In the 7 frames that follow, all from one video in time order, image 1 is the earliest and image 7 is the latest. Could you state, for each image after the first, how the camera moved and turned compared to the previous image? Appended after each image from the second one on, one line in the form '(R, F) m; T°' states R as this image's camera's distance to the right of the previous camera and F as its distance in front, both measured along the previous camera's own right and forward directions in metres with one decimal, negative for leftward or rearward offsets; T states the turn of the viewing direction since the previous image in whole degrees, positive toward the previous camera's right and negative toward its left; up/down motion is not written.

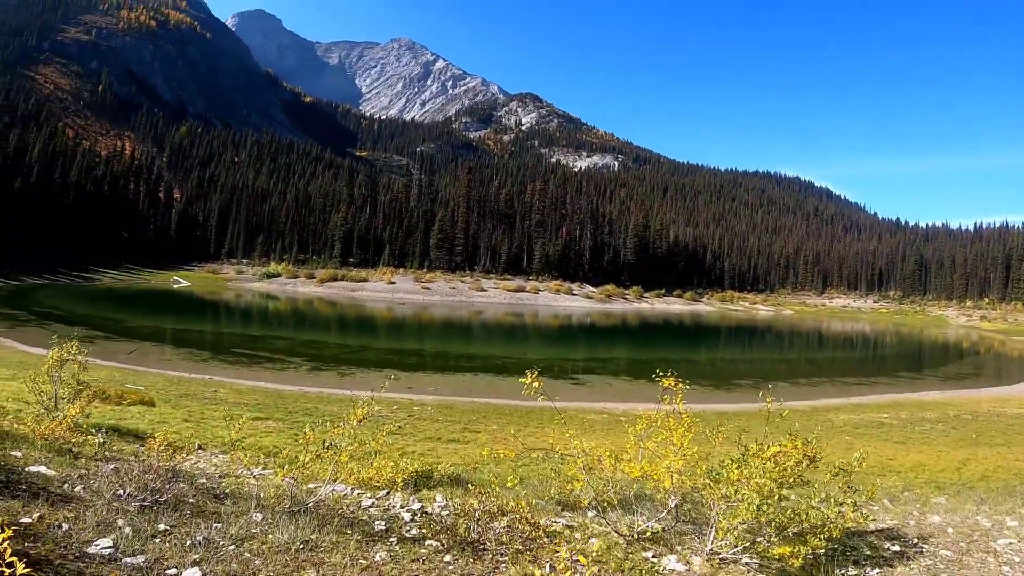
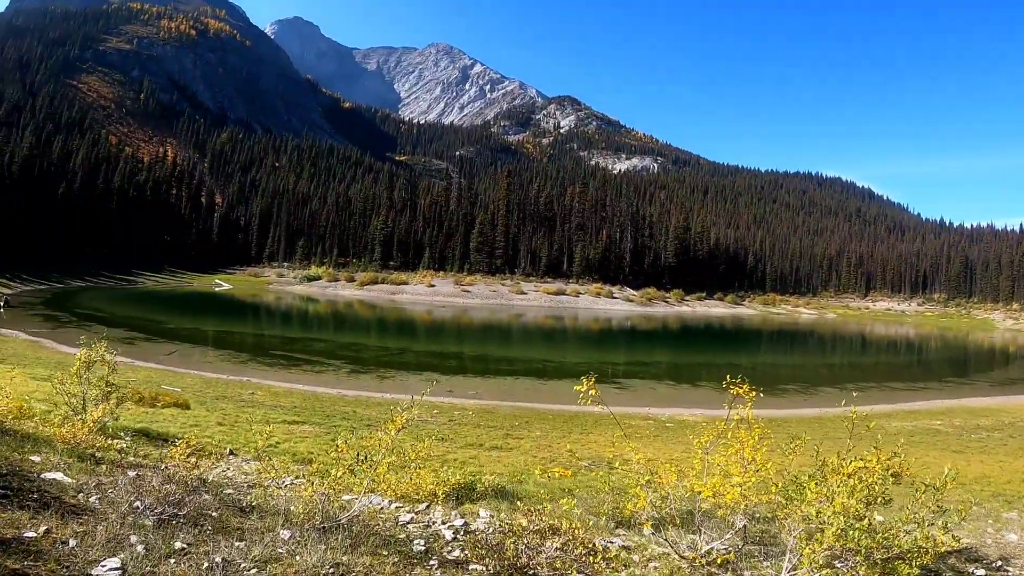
(-0.2, +1.0) m; -4°
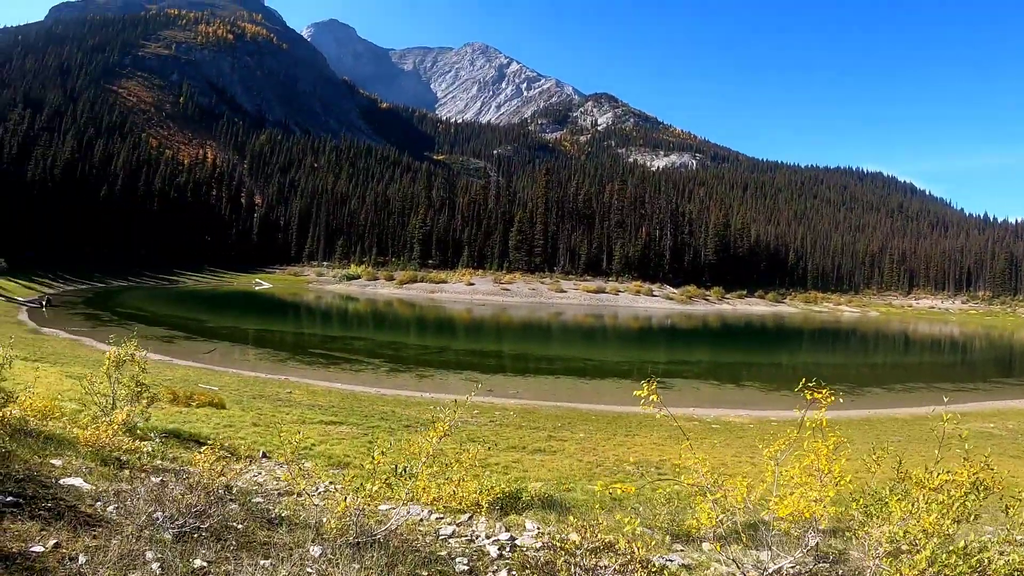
(-0.2, +0.8) m; -4°
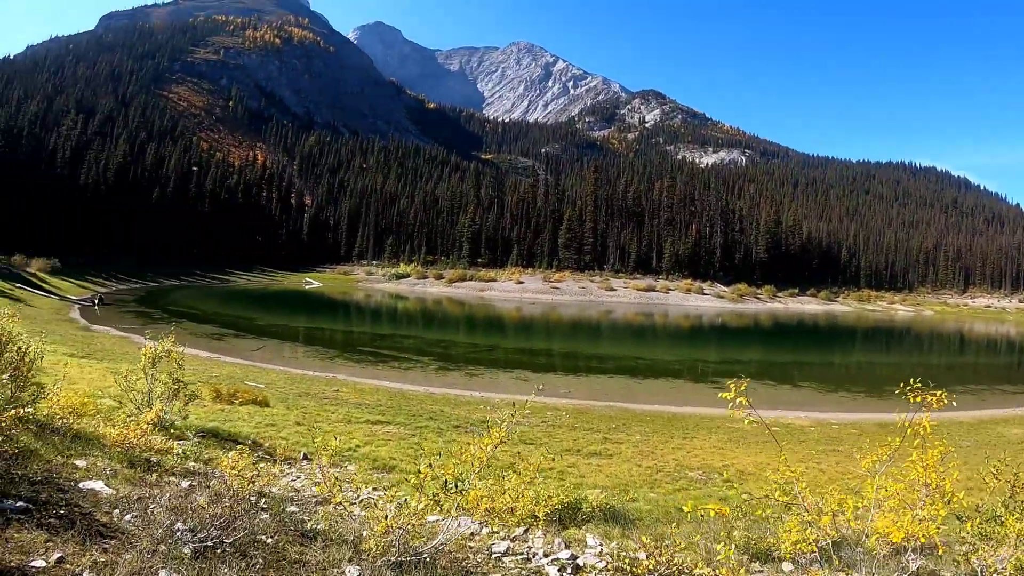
(-0.2, +0.9) m; -5°
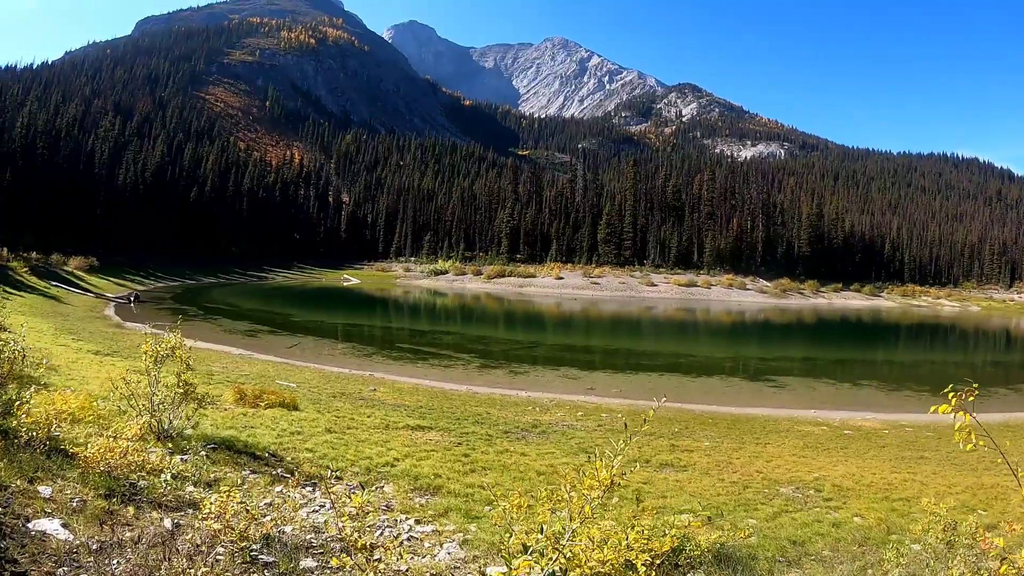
(-0.5, +1.8) m; -3°
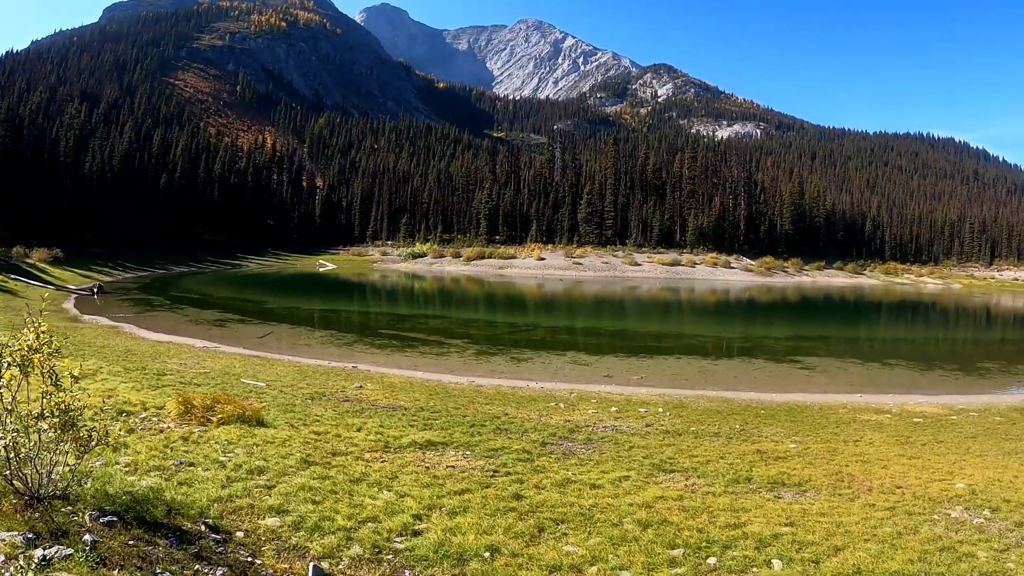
(-1.1, +3.4) m; +2°
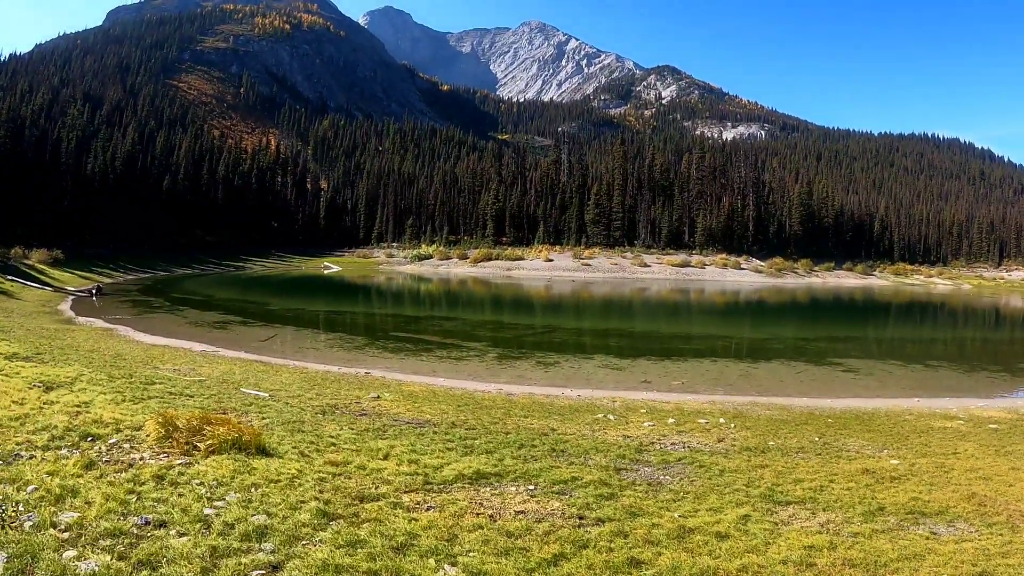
(-0.9, +2.1) m; 0°
